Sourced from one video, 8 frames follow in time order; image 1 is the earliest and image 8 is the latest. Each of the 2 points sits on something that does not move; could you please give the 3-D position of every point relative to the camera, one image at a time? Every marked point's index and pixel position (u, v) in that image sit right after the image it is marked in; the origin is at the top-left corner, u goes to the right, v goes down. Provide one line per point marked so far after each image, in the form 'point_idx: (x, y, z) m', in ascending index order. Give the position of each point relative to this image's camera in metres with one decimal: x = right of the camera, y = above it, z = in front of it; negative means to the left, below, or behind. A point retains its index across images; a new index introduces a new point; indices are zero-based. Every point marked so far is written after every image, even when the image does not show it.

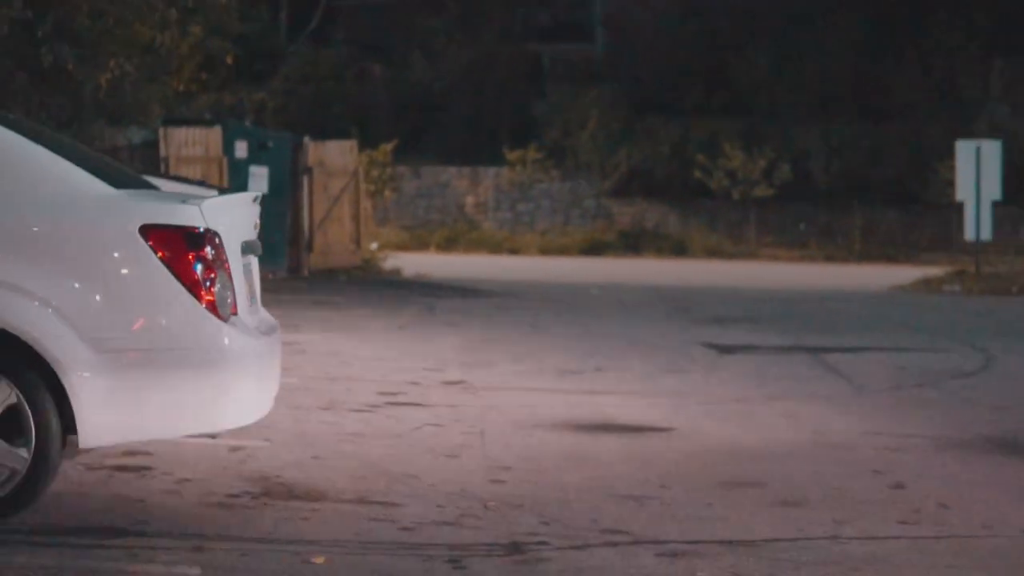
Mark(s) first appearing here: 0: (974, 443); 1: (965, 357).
0: (+6.0, -2.0, +9.5) m
1: (+9.3, -1.3, +15.2) m
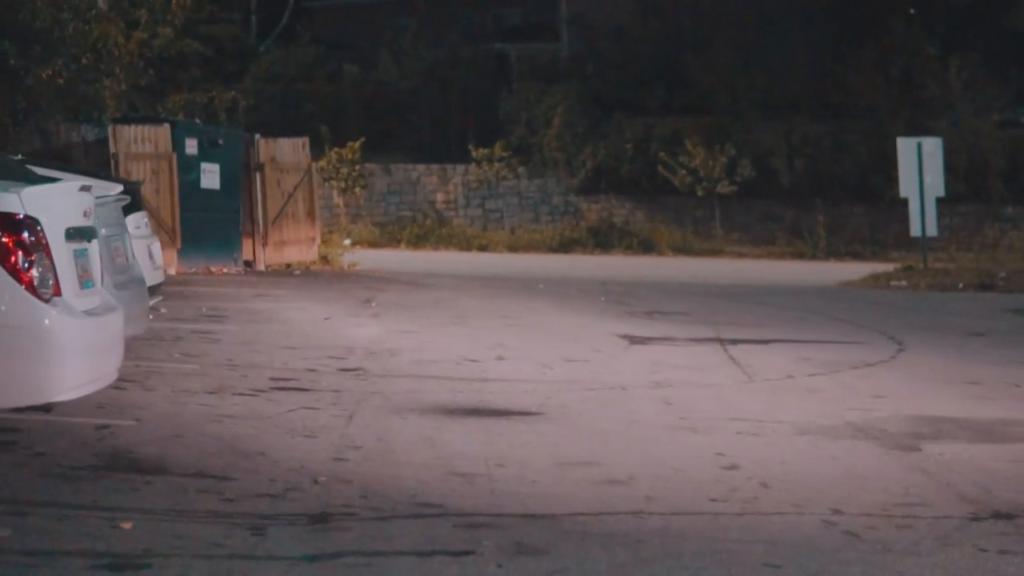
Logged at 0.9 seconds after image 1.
0: (+4.3, -1.9, +9.8) m
1: (+7.7, -1.2, +15.4) m
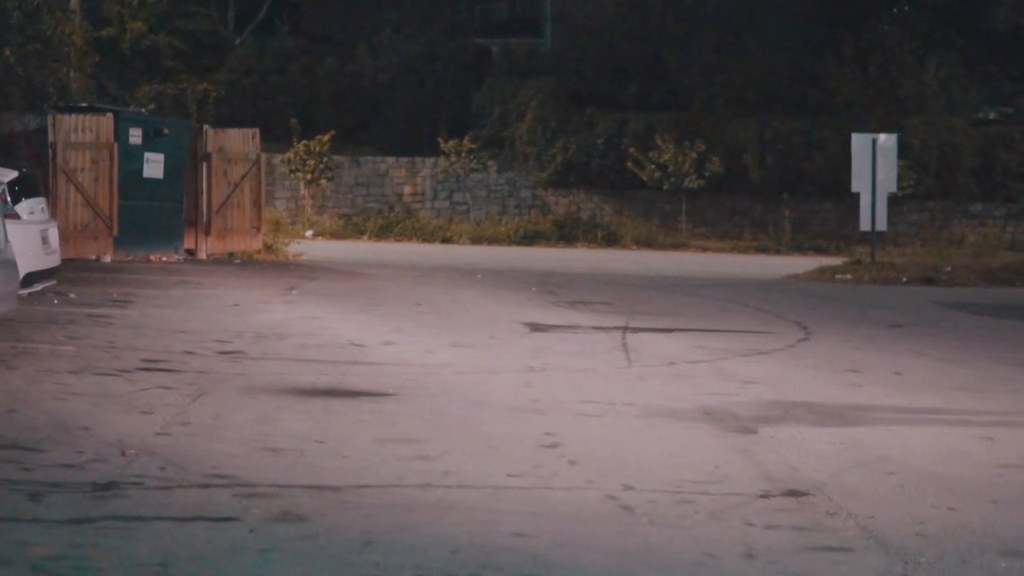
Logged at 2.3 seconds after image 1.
0: (+2.4, -1.7, +10.0) m
1: (+5.8, -1.0, +15.5) m
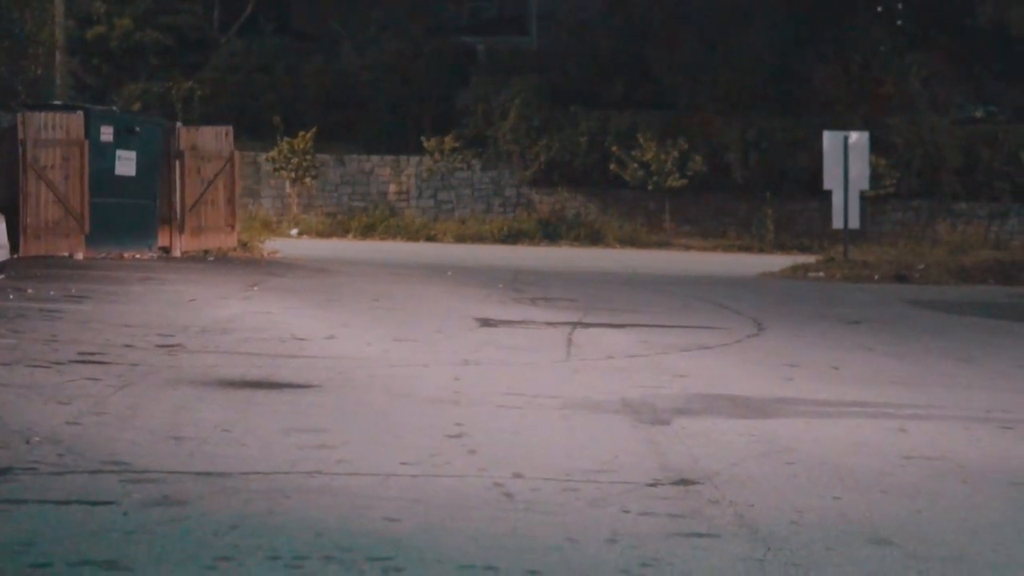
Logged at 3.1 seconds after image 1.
0: (+1.3, -1.6, +10.1) m
1: (+4.8, -0.9, +15.6) m
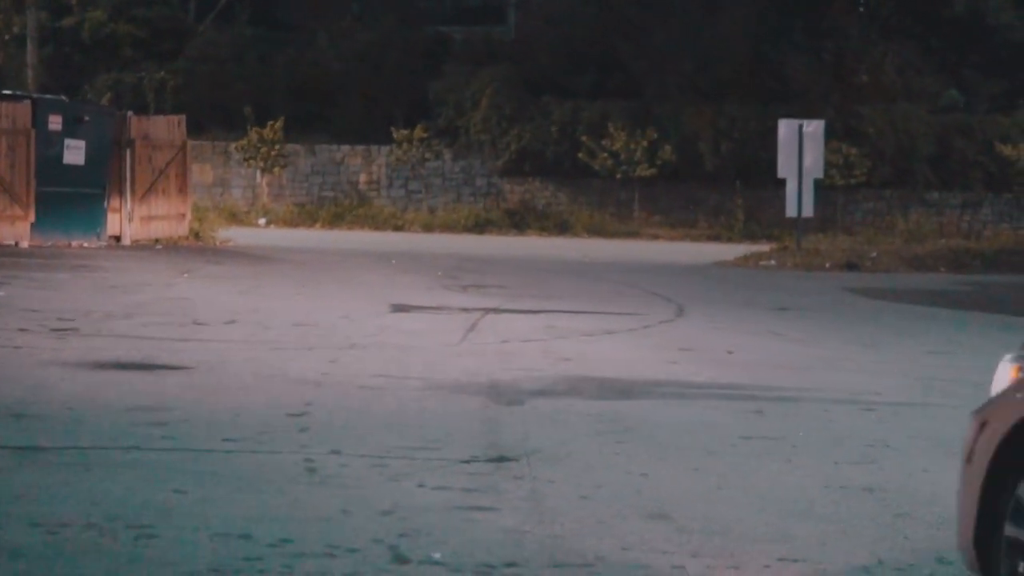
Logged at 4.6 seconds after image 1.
0: (-0.5, -1.3, +10.2) m
1: (+3.0, -0.6, +15.7) m
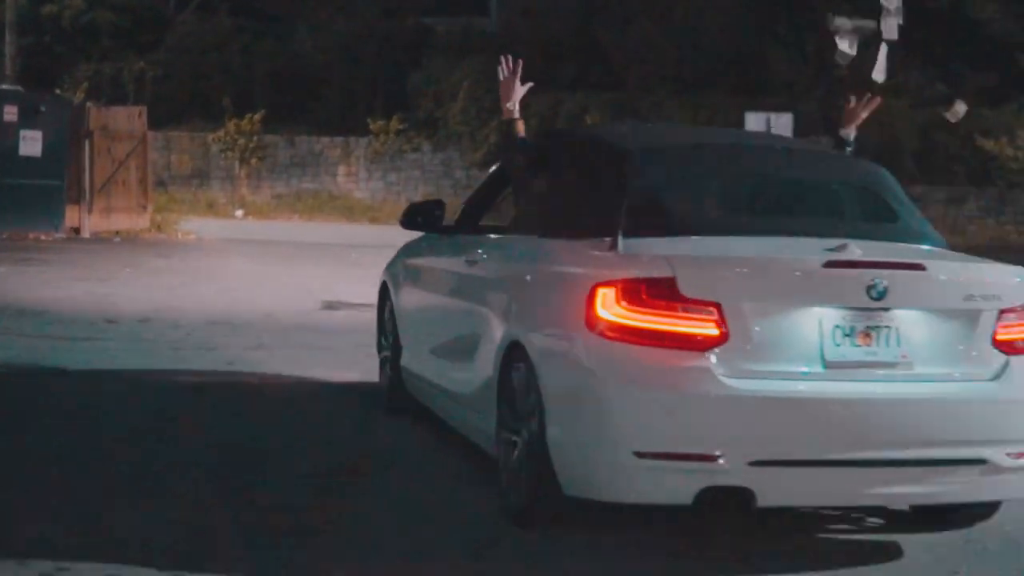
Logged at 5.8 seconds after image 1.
0: (-1.9, -1.3, +9.9) m
1: (+1.6, -0.6, +15.3) m
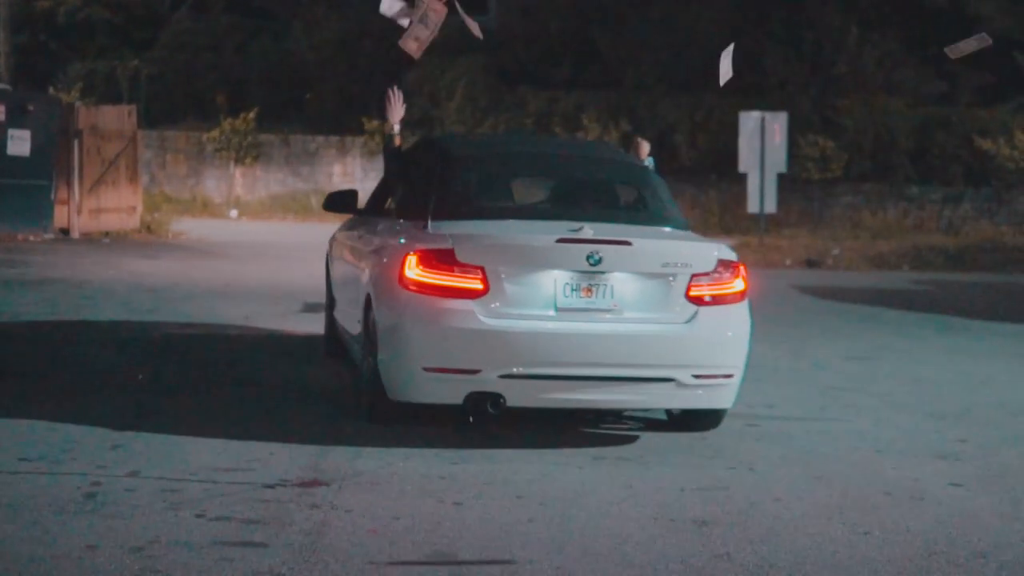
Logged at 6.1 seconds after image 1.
0: (-2.3, -1.4, +9.7) m
1: (+1.3, -0.7, +15.1) m
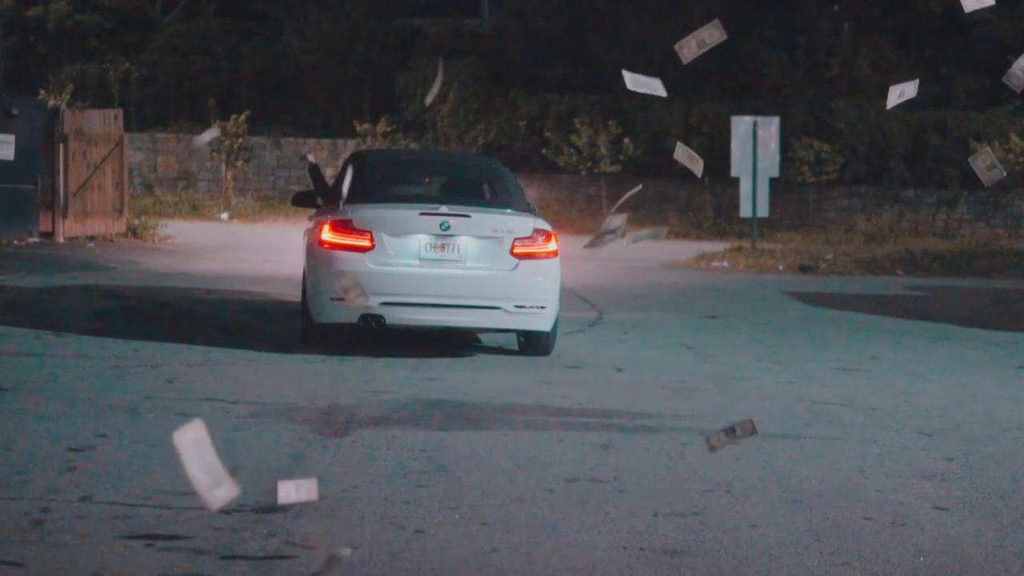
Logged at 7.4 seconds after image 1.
0: (-2.6, -1.6, +9.4) m
1: (+1.0, -0.8, +14.9) m
